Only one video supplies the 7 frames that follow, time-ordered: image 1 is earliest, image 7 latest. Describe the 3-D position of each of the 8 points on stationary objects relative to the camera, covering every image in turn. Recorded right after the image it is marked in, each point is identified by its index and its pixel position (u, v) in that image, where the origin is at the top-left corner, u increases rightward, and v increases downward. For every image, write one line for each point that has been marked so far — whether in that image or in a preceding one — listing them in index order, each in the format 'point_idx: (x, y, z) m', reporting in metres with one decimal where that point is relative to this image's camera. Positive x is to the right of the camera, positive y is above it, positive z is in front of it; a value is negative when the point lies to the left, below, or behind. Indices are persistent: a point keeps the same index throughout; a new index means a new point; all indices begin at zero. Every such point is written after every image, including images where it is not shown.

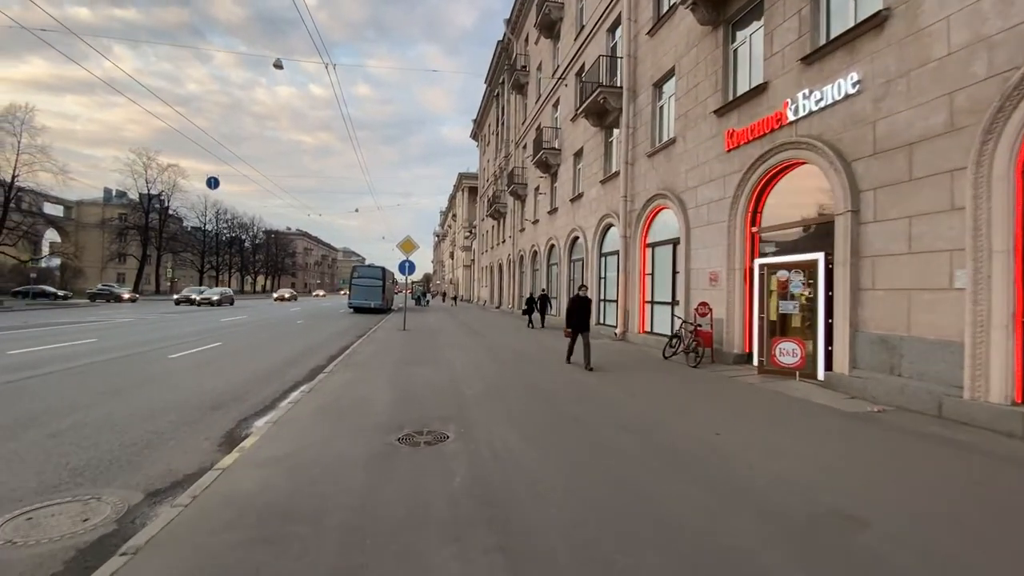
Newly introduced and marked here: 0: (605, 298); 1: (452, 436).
0: (+3.7, -0.4, +18.8) m
1: (-0.8, -1.9, +5.8) m
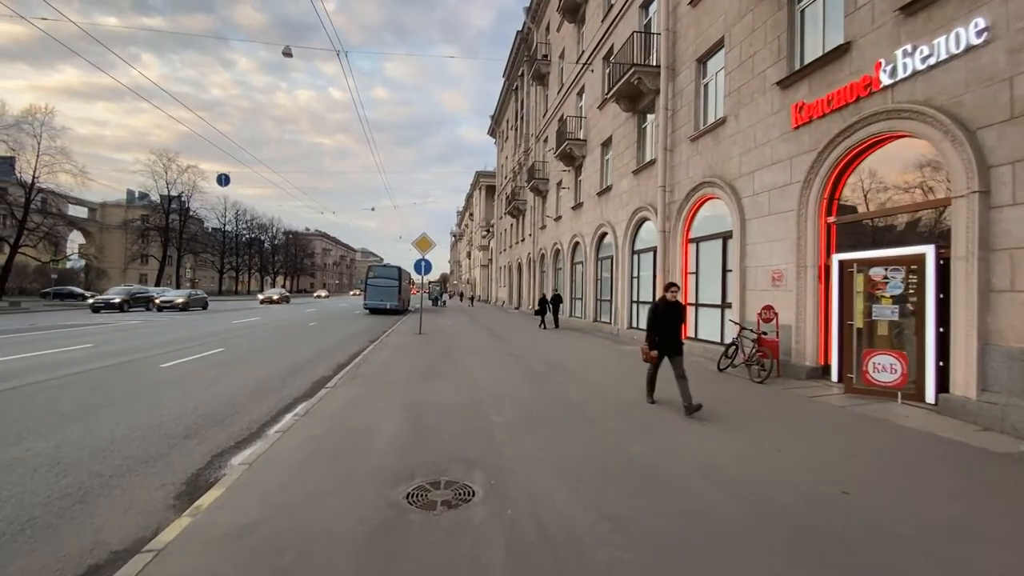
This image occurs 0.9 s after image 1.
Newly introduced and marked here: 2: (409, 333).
0: (+4.6, -0.5, +17.1) m
1: (-0.3, -1.9, +4.3) m
2: (-4.2, -1.8, +18.9) m
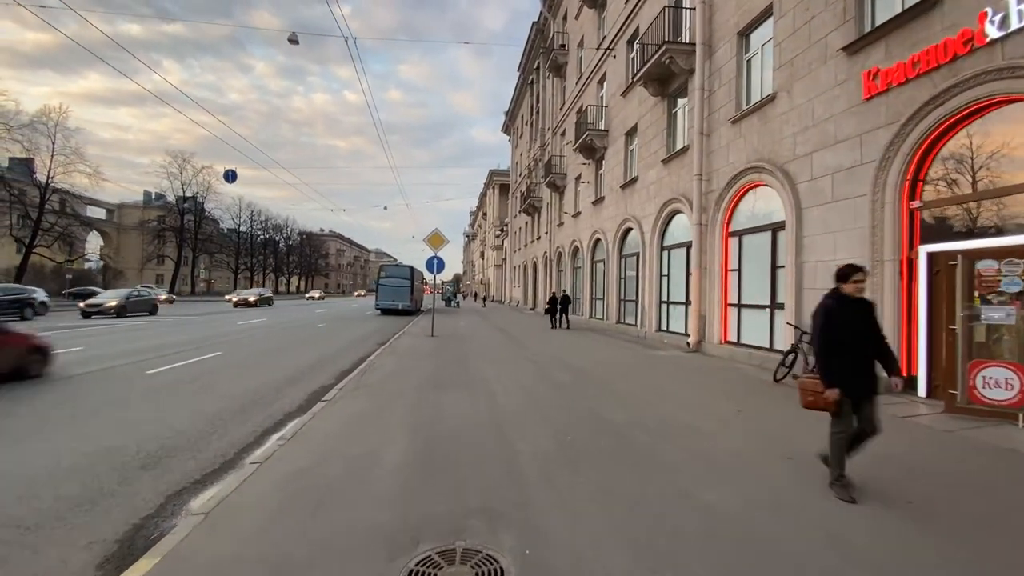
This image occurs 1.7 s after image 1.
0: (+5.2, -0.4, +15.8) m
1: (0.0, -1.8, +3.1) m
2: (-3.5, -1.8, +17.7) m
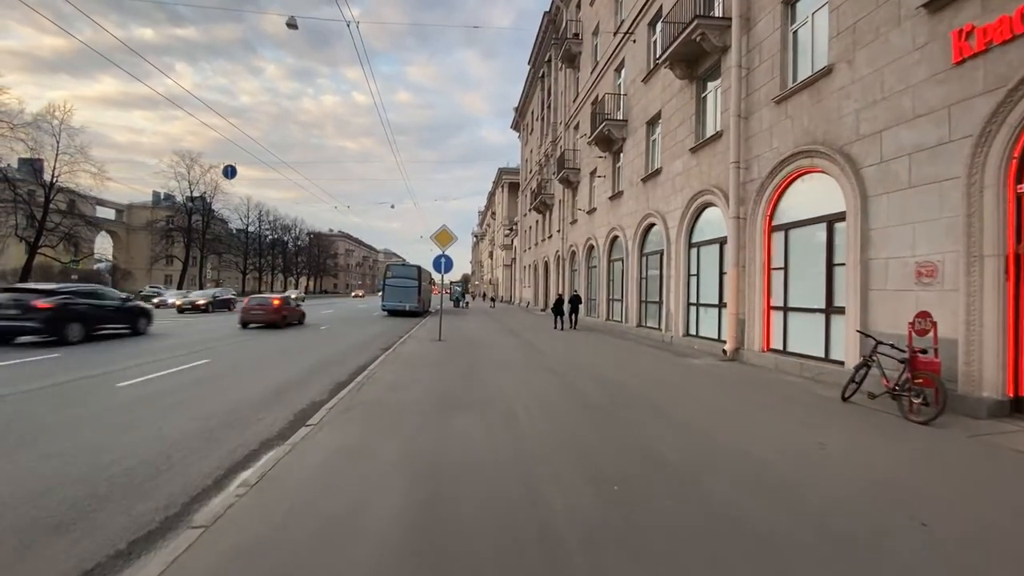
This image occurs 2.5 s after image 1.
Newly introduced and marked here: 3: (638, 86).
0: (+5.7, -0.4, +14.4) m
1: (+0.2, -1.9, +1.8) m
2: (-3.0, -1.8, +16.5) m
3: (+5.1, +8.2, +18.9) m
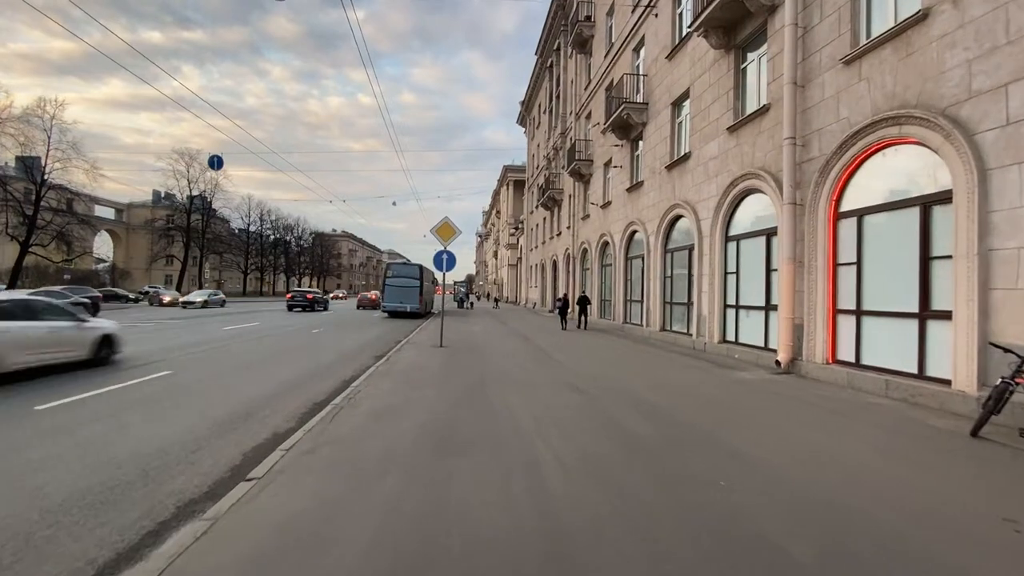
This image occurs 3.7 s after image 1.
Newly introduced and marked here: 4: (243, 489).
0: (+6.0, -0.4, +12.5) m
1: (+0.4, -1.8, 0.0) m
2: (-2.7, -1.8, +14.7) m
3: (+5.5, +8.2, +17.1) m
4: (-2.4, -1.8, +4.2) m
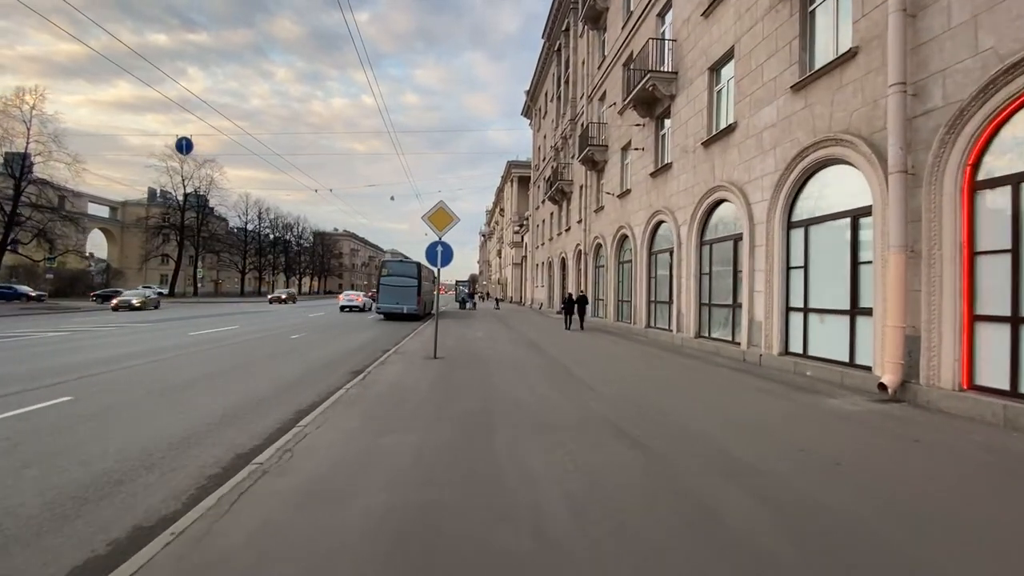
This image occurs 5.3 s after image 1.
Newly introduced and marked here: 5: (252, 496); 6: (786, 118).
0: (+6.2, -0.4, +9.9) m
1: (+0.5, -1.8, -2.6) m
2: (-2.5, -1.8, +12.2) m
3: (+5.7, +8.2, +14.5) m
4: (-2.3, -1.8, +1.7) m
5: (-2.3, -1.8, +4.0) m
6: (+6.1, +3.8, +10.4) m
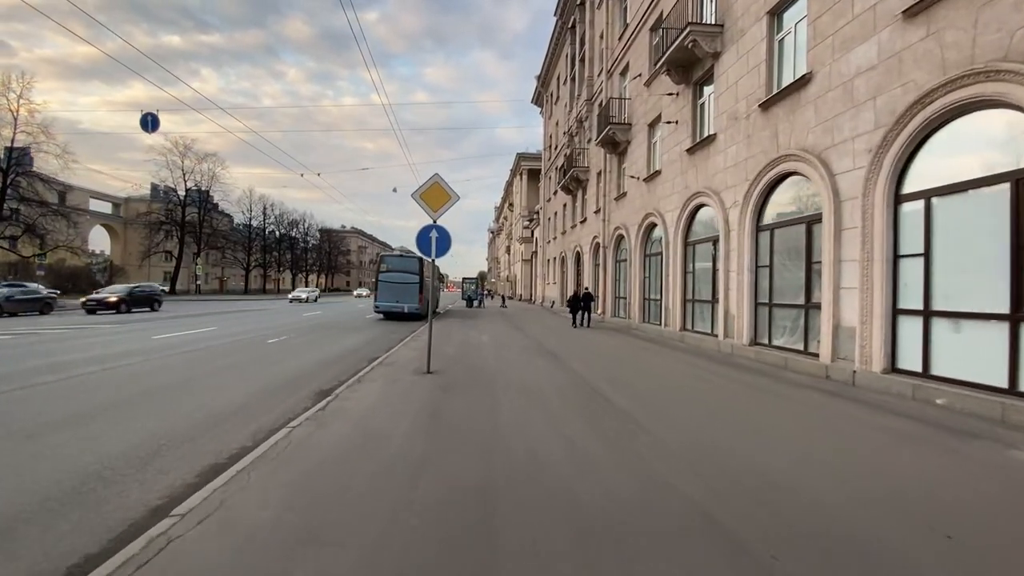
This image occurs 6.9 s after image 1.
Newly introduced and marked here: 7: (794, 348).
0: (+6.4, -0.3, +7.3) m
1: (+0.5, -1.8, -5.1) m
2: (-2.2, -1.7, +9.8) m
3: (+6.0, +8.3, +11.9) m
4: (-2.2, -1.8, -0.8) m
5: (-2.2, -1.7, +1.6) m
6: (+6.3, +3.9, +7.7) m
7: (+6.1, -1.2, +10.0) m
